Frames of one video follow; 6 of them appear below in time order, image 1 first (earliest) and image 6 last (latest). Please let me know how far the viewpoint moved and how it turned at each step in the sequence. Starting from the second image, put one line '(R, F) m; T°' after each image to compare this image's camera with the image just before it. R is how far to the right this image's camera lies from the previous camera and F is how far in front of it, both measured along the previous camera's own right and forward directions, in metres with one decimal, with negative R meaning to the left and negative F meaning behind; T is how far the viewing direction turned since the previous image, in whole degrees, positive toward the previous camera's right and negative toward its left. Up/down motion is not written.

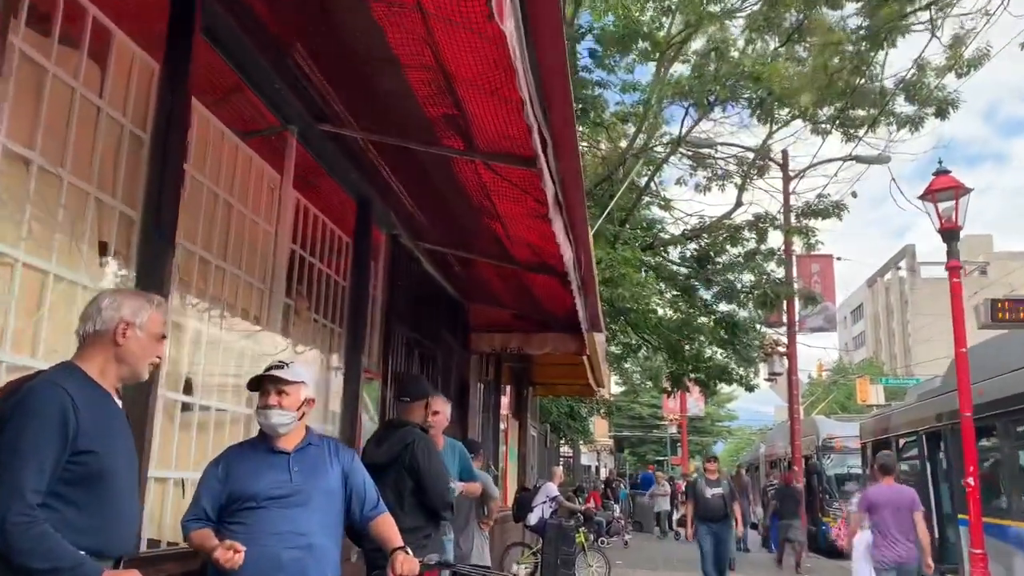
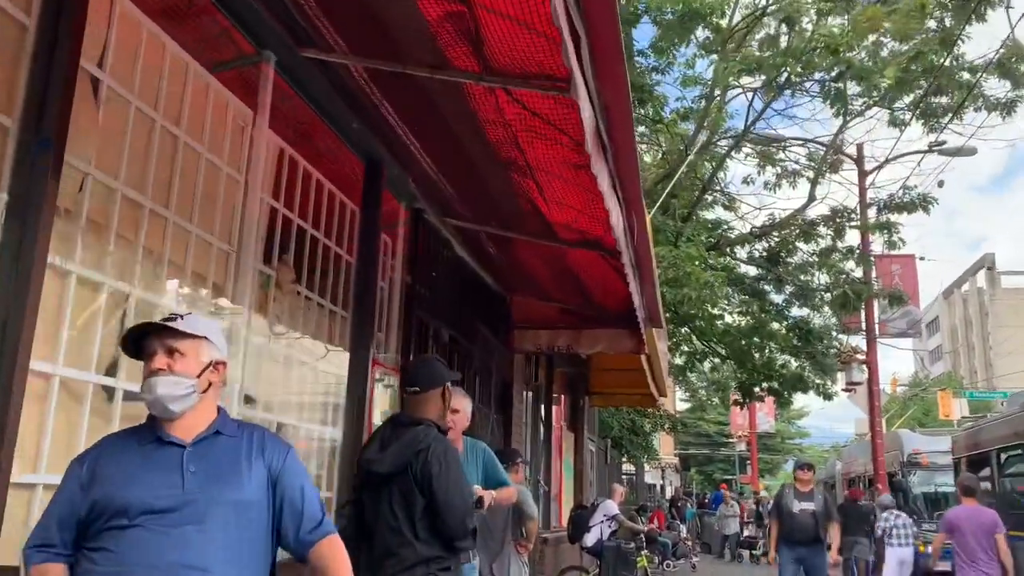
(+0.1, +1.0) m; -4°
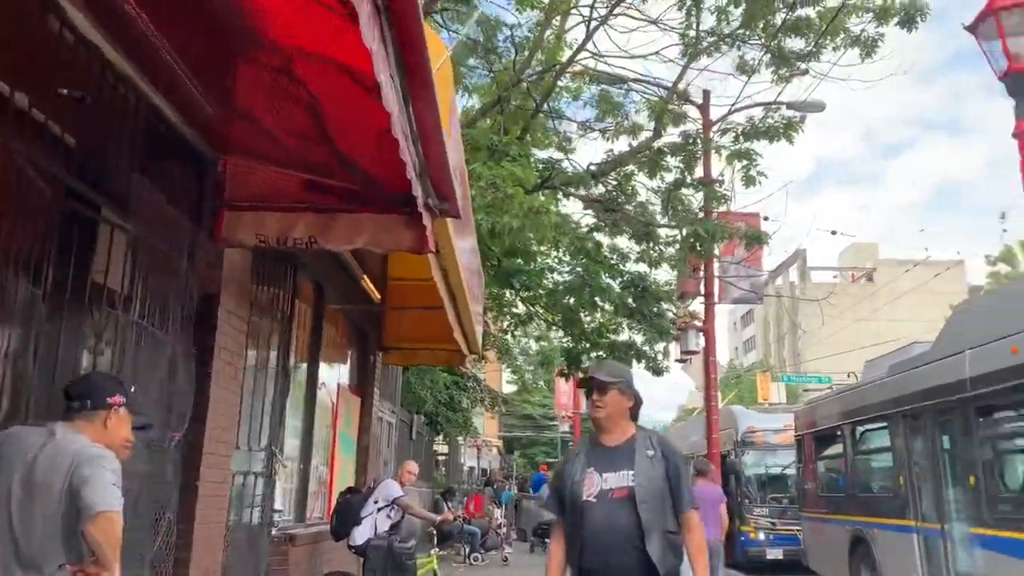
(+0.7, +2.7) m; +11°
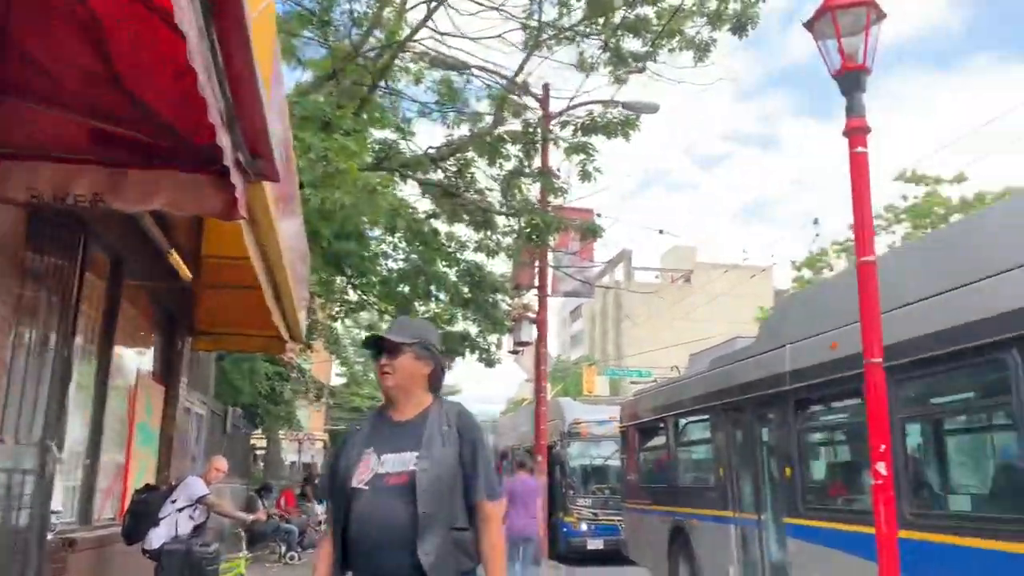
(0.0, +0.4) m; +11°
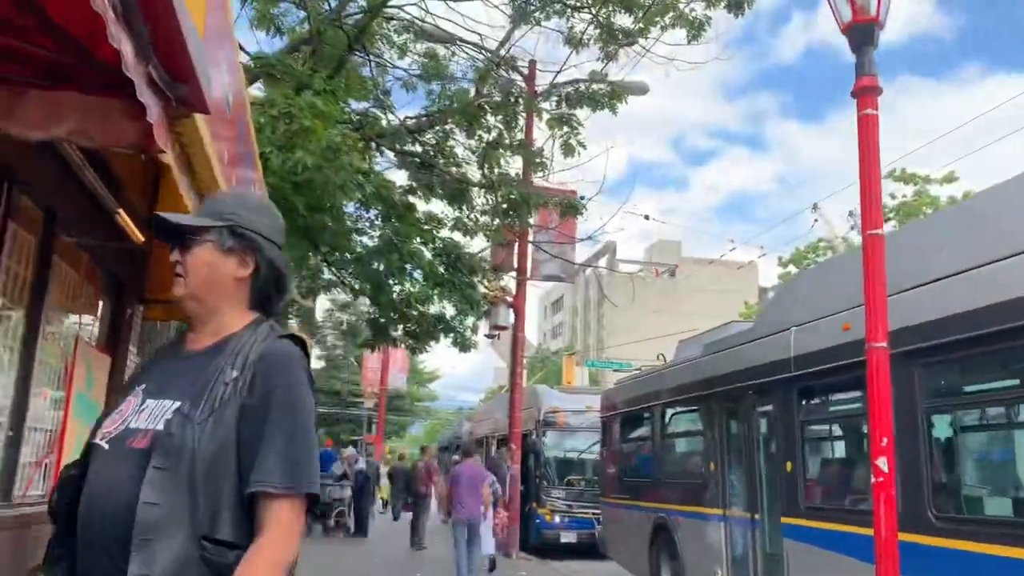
(+0.1, +0.6) m; +1°
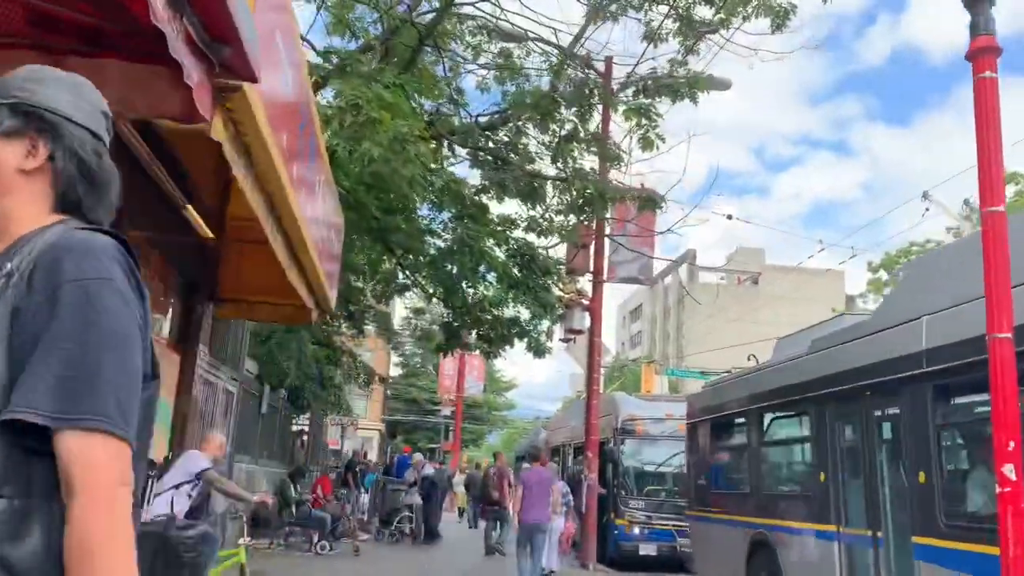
(0.0, +0.4) m; -5°
